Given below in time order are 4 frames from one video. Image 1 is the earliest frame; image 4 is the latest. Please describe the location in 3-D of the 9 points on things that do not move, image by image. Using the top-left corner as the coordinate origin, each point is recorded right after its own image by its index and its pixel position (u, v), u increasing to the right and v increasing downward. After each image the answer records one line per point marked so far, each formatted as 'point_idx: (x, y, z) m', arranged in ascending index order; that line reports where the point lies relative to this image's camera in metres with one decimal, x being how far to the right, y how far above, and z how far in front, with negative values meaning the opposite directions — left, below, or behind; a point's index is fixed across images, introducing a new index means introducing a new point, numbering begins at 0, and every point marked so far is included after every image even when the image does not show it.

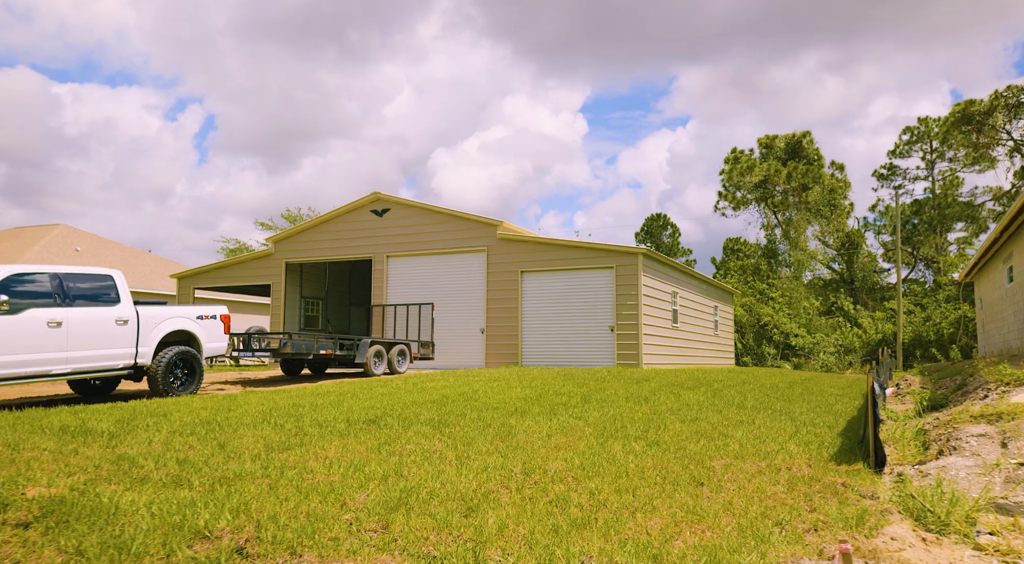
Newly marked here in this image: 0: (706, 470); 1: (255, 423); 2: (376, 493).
0: (+1.5, -1.5, +5.9) m
1: (-2.5, -1.4, +7.2) m
2: (-0.9, -1.4, +4.9) m
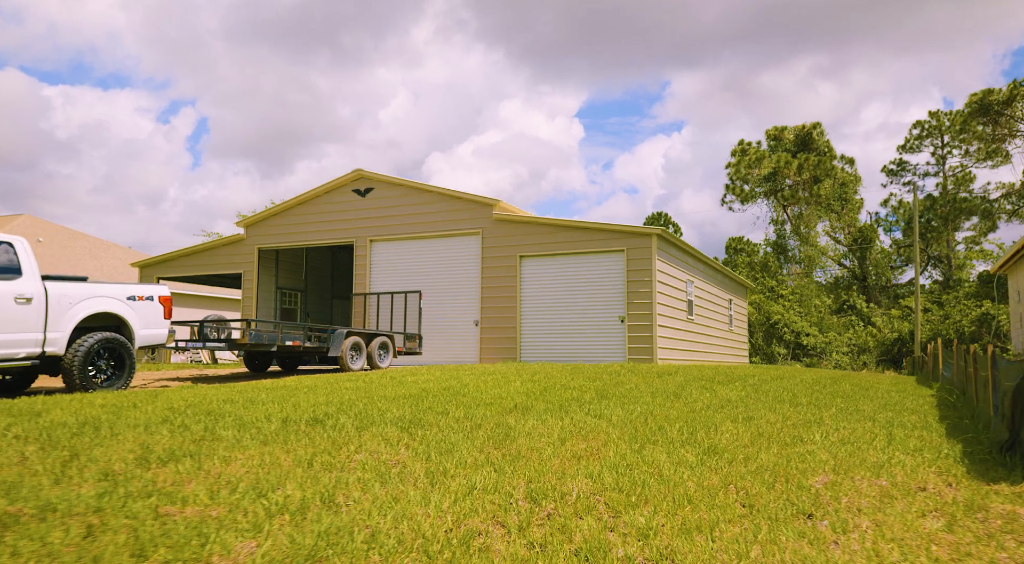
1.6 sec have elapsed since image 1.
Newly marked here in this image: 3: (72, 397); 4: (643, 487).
0: (+1.5, -1.1, +3.9) m
1: (-2.5, -1.0, +5.2) m
2: (-0.9, -1.0, +2.9) m
3: (-4.0, -1.0, +6.7) m
4: (+0.7, -1.1, +3.9) m
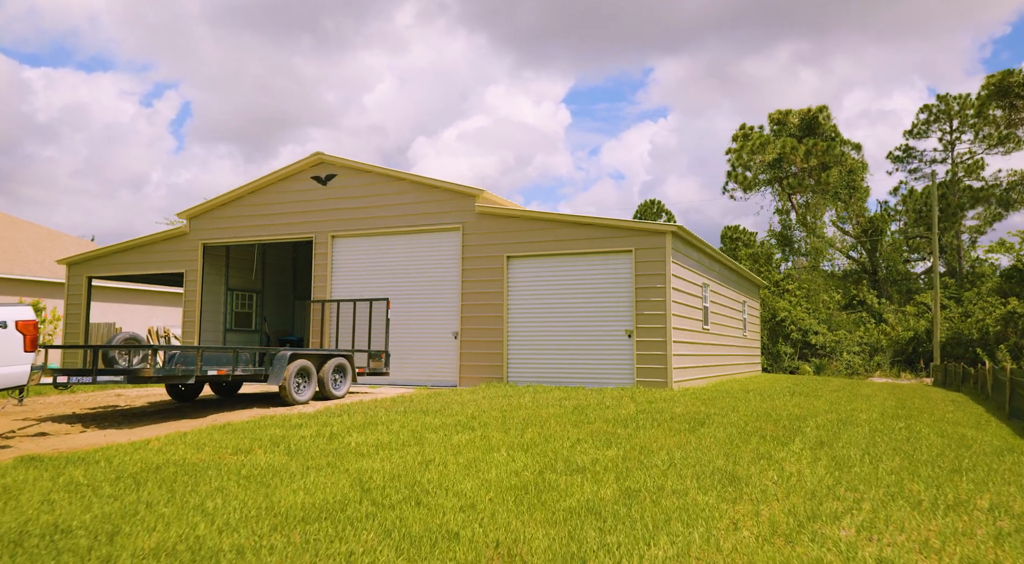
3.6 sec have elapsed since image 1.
0: (+1.5, -1.5, +1.2) m
1: (-2.6, -1.3, +2.4) m
2: (-1.0, -1.4, +0.2) m
3: (-4.1, -1.3, +4.0) m
4: (+0.6, -1.4, +1.2) m
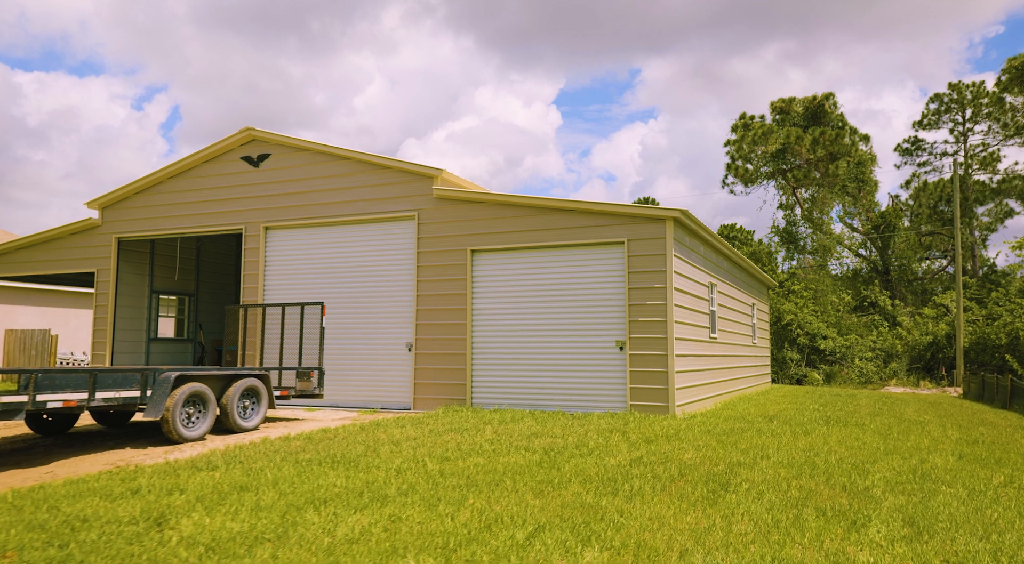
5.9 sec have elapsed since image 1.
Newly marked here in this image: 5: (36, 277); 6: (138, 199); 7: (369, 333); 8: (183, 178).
0: (+1.0, -1.4, -1.4) m
1: (-3.0, -1.3, -0.2) m
2: (-1.4, -1.3, -2.5) m
3: (-4.6, -1.3, +1.3) m
4: (+0.2, -1.4, -1.4) m
5: (-10.4, +0.1, +16.2) m
6: (-7.3, +1.6, +14.6) m
7: (-2.3, -0.8, +12.4) m
8: (-6.3, +2.0, +14.2) m
